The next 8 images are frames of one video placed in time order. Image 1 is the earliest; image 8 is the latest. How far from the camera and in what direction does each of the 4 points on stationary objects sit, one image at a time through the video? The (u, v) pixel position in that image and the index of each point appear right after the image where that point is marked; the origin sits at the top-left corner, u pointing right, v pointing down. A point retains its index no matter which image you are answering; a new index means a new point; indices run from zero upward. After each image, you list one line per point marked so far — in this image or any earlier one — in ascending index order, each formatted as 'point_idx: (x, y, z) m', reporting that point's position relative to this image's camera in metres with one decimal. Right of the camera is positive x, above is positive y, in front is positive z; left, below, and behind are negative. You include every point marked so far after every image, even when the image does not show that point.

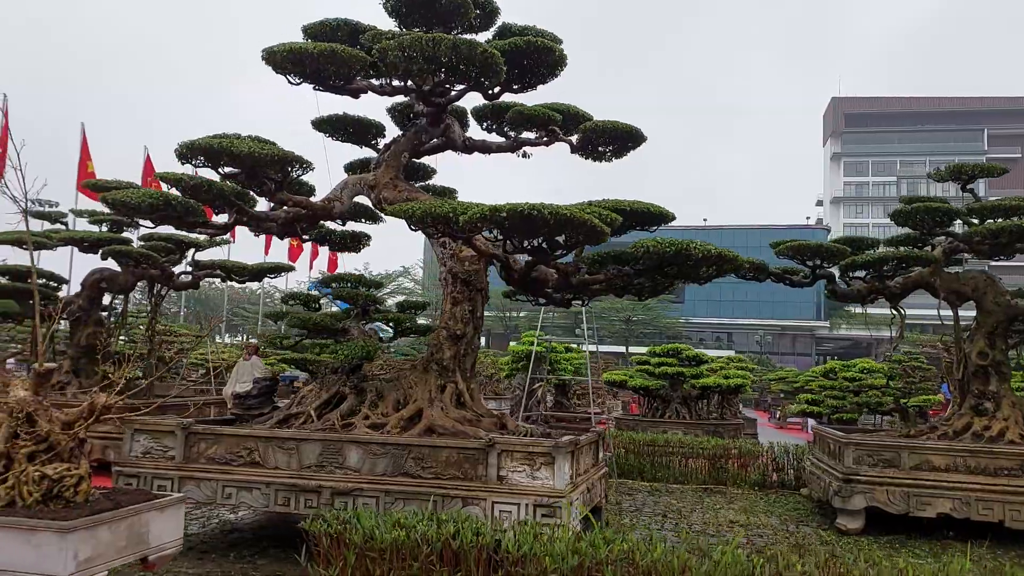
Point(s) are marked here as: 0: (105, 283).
0: (-7.0, +0.1, +14.2) m
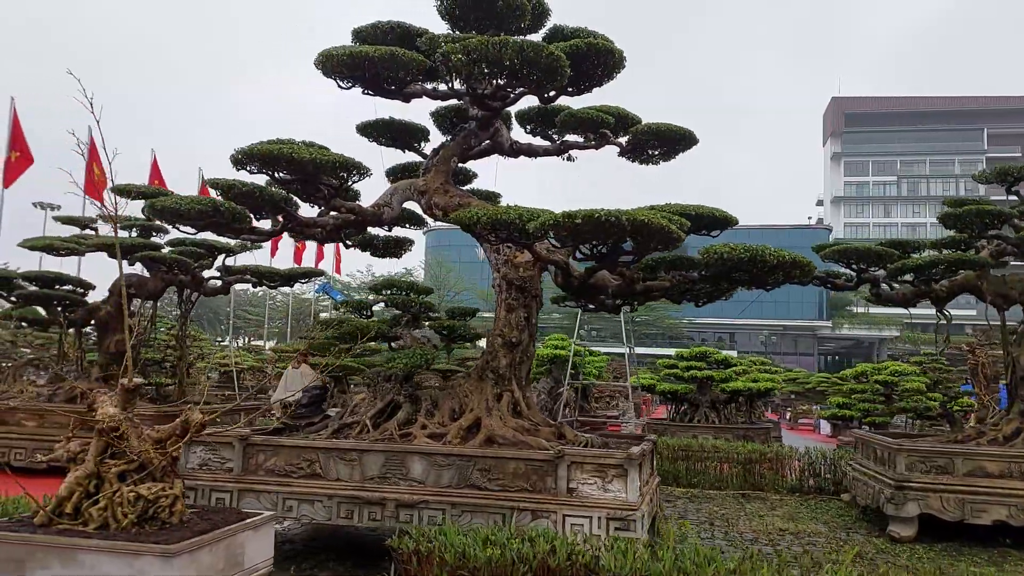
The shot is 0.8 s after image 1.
0: (-6.4, 0.0, +14.0) m
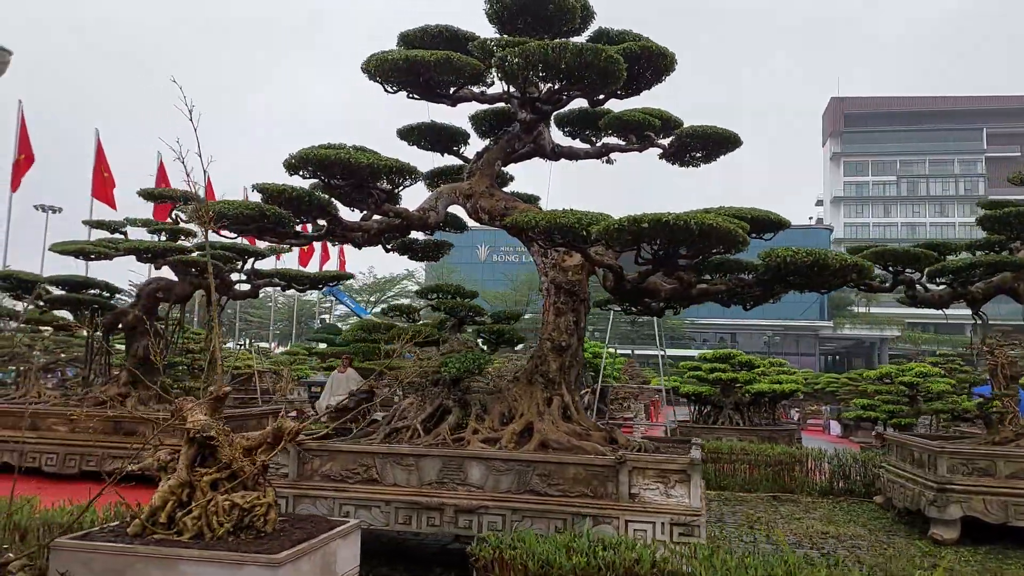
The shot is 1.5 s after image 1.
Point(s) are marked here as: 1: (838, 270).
0: (-6.0, -0.1, +14.0) m
1: (+2.8, +0.2, +7.1) m
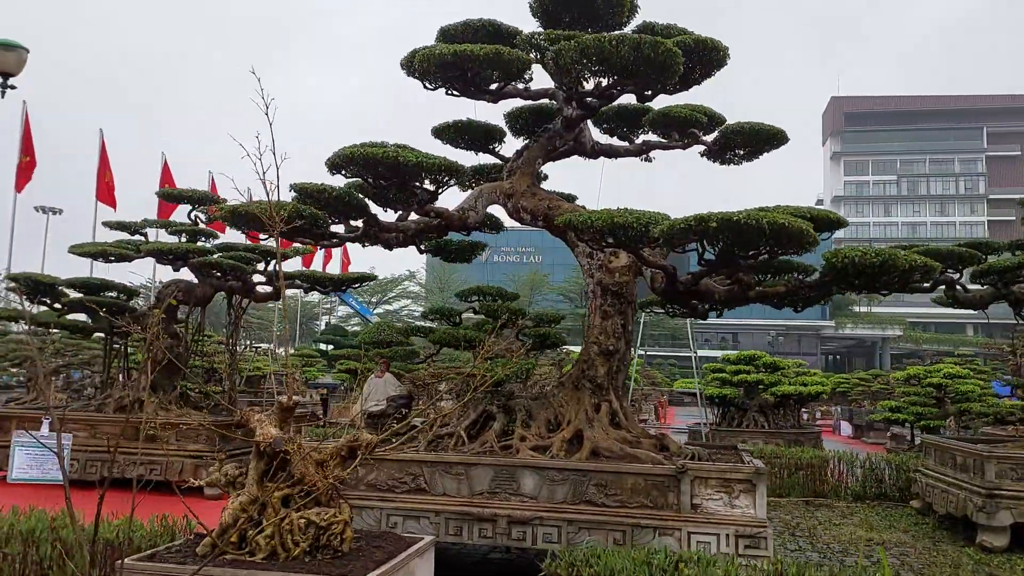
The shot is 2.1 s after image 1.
0: (-5.5, -0.1, +13.7) m
1: (+3.2, +0.1, +6.8) m
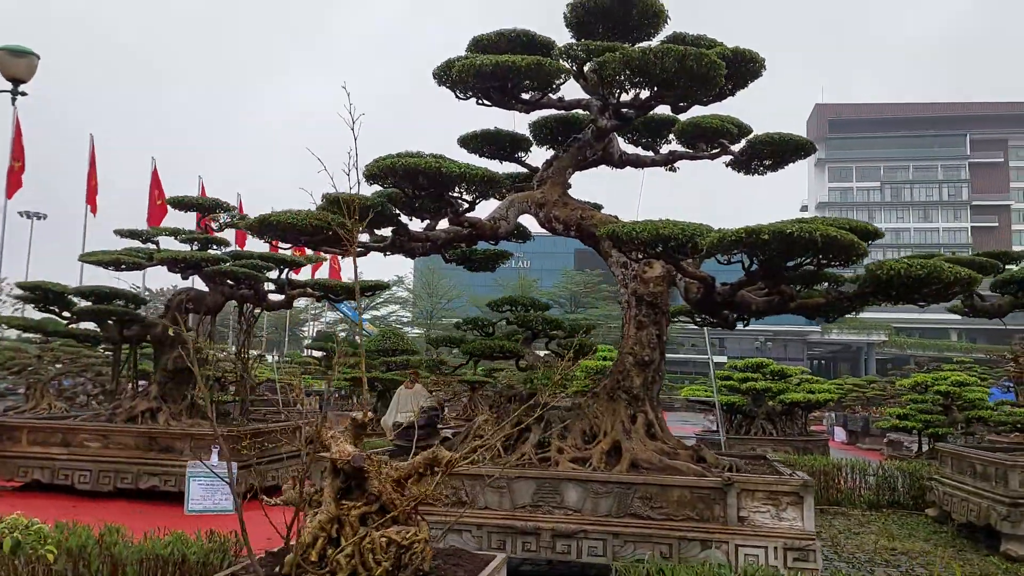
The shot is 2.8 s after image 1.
0: (-5.3, -0.3, +13.6) m
1: (+3.6, 0.0, +6.8) m
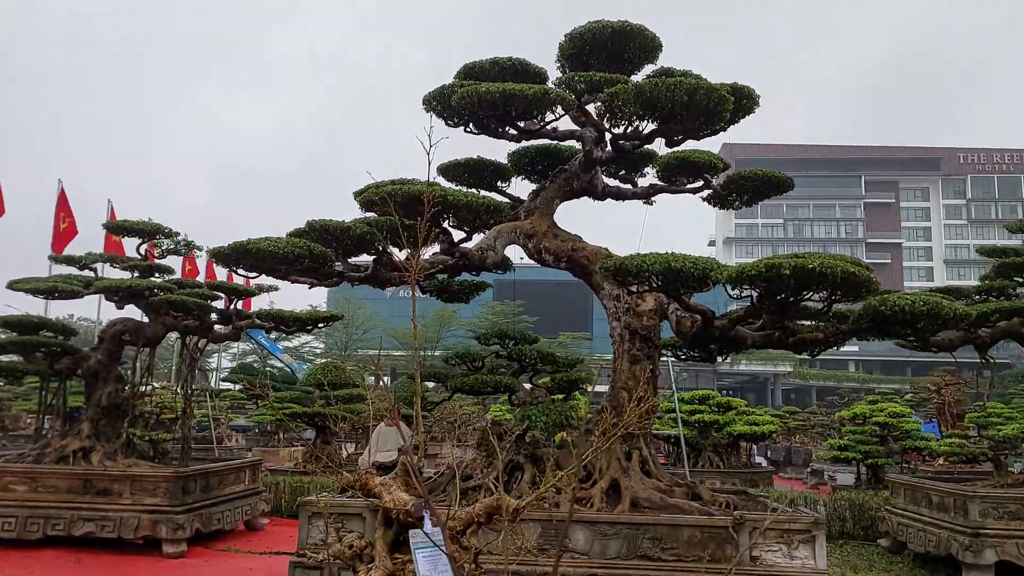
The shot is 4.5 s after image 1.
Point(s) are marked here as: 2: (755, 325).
0: (-5.9, -0.7, +12.8) m
1: (+3.6, -0.3, +7.0) m
2: (+2.3, -0.4, +8.0) m
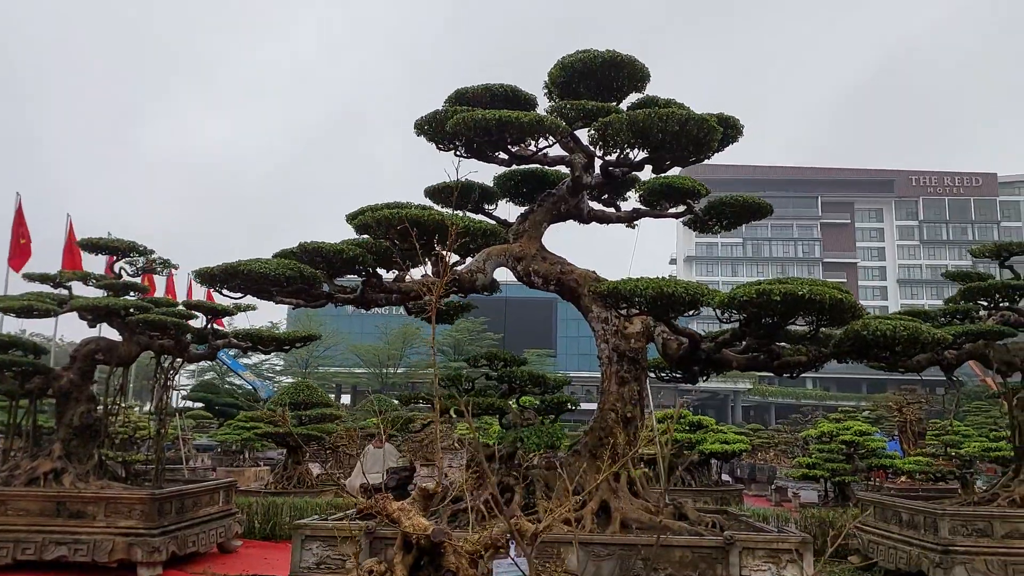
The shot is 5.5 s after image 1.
0: (-6.2, -1.0, +12.6) m
1: (+3.6, -0.5, +7.2) m
2: (+2.2, -0.6, +8.2) m
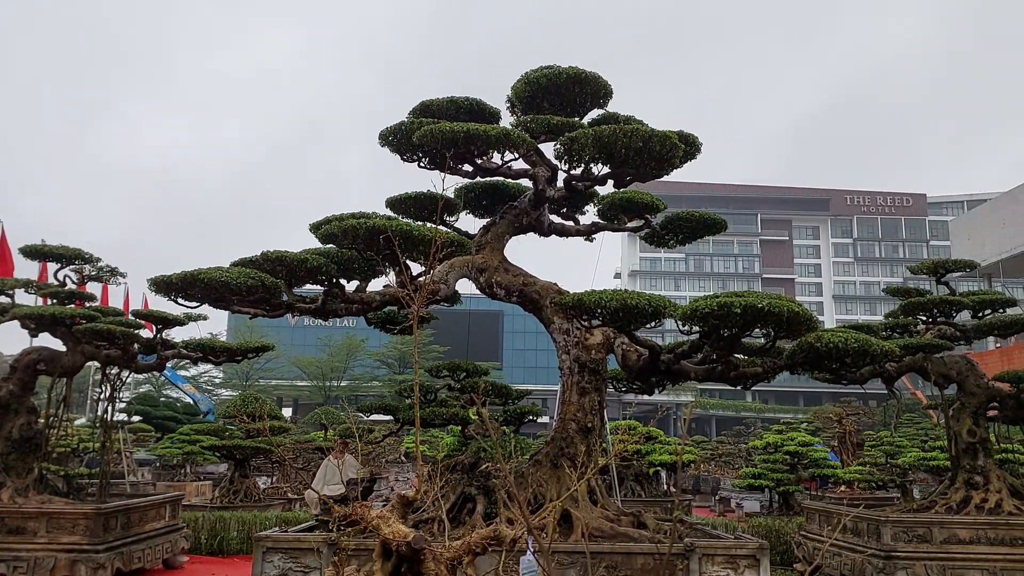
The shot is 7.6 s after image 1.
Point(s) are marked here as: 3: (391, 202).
0: (-6.9, -1.1, +12.2) m
1: (+3.3, -0.6, +7.5) m
2: (+1.9, -0.7, +8.4) m
3: (-1.4, +1.0, +9.4) m
